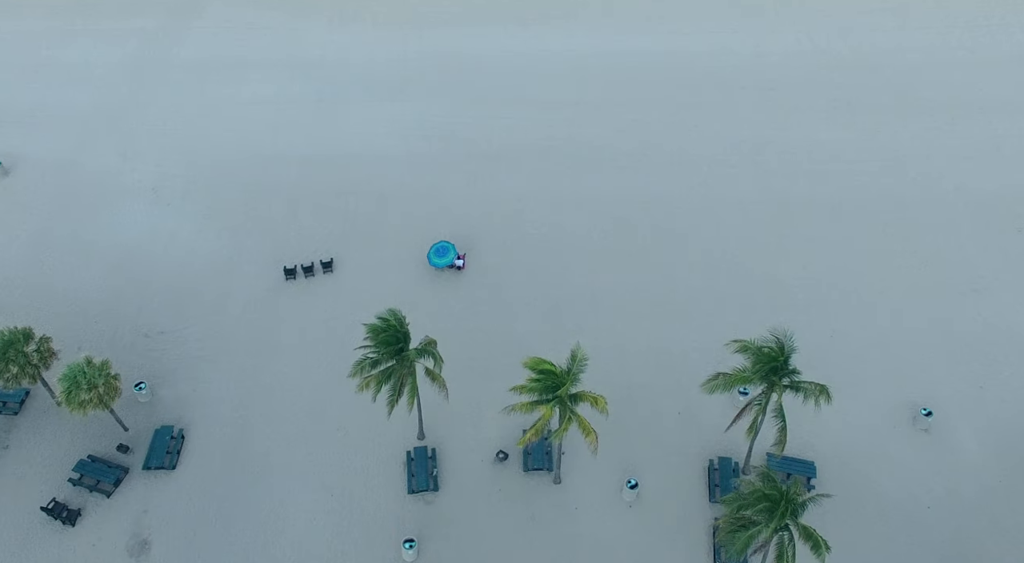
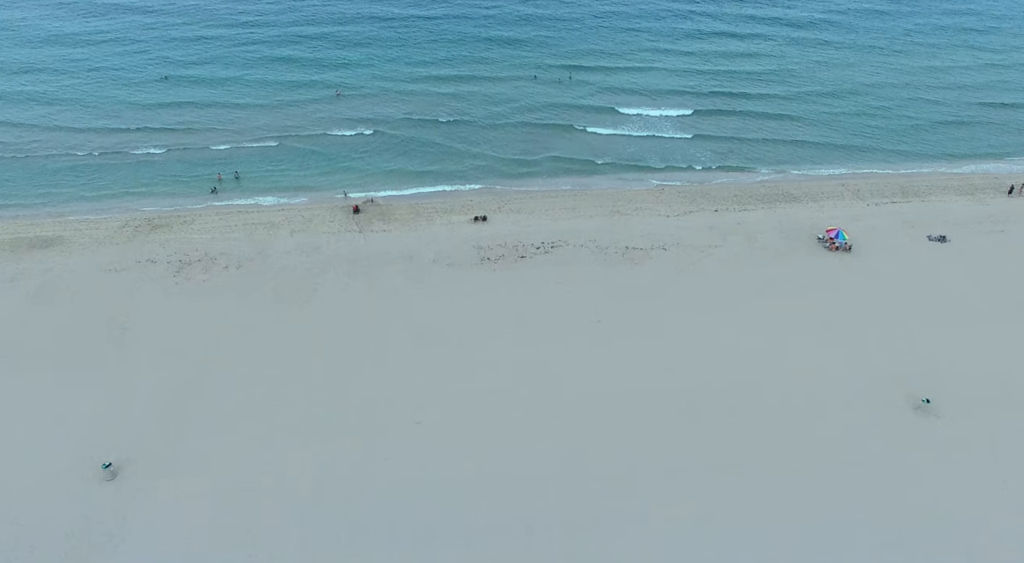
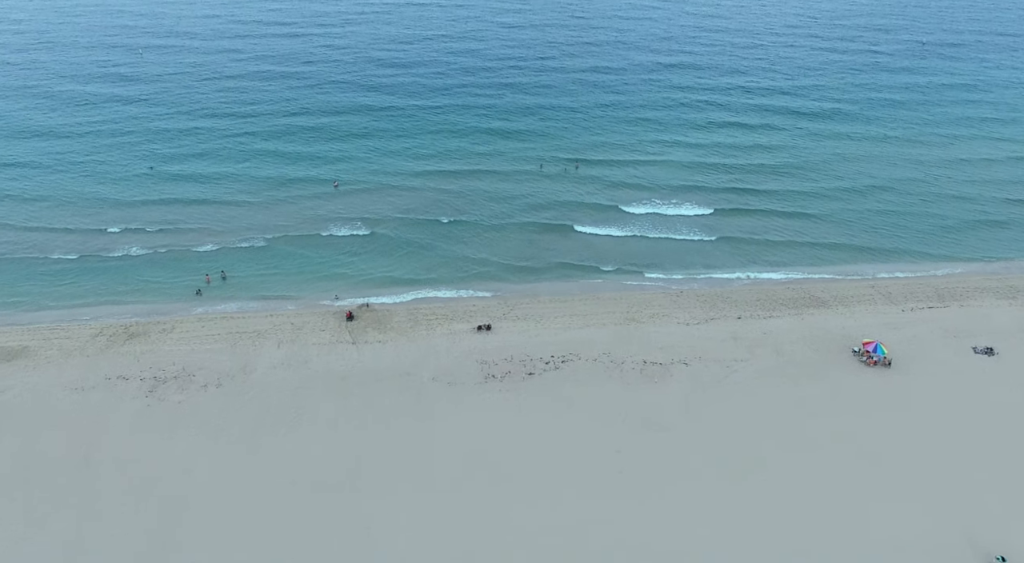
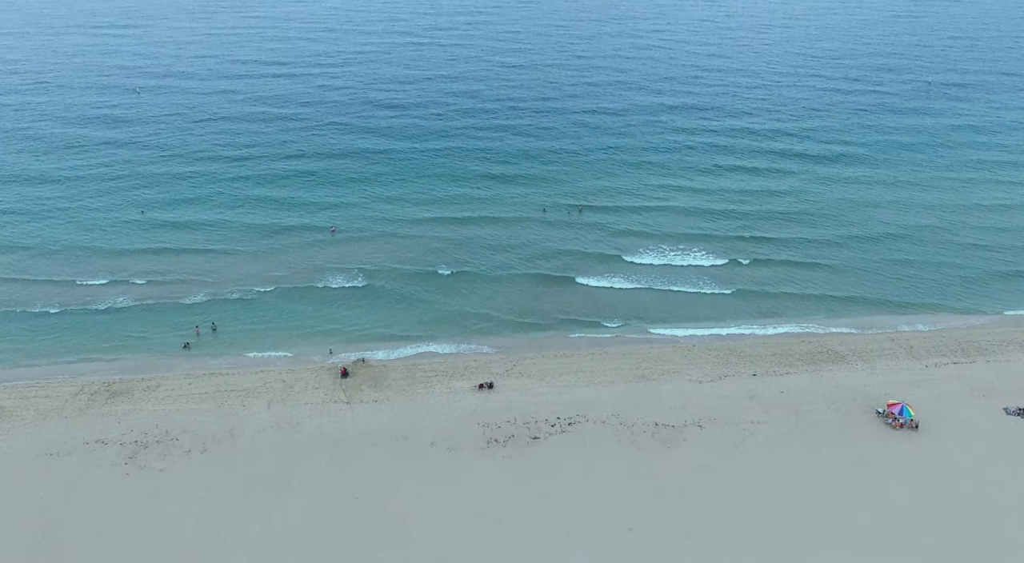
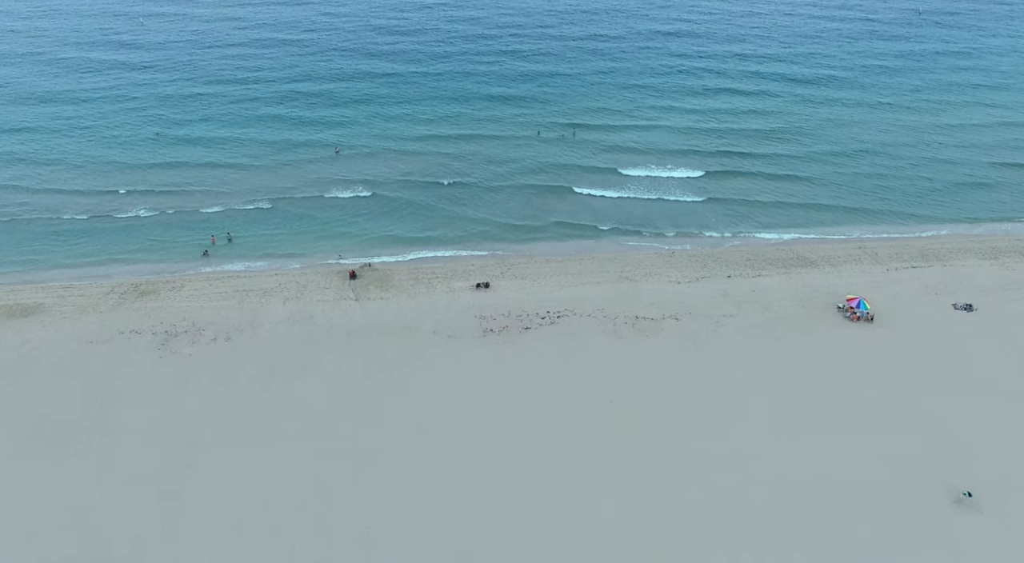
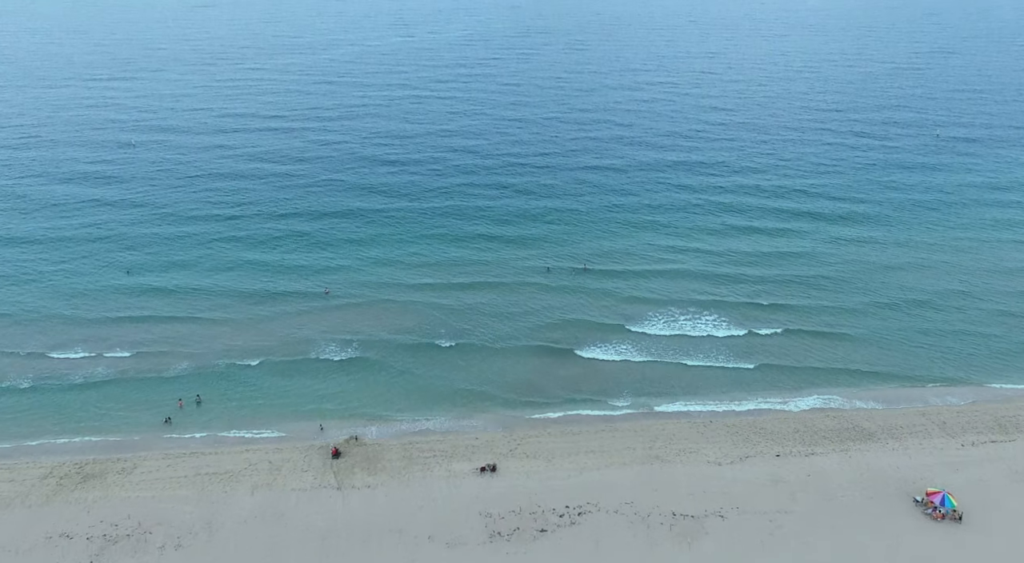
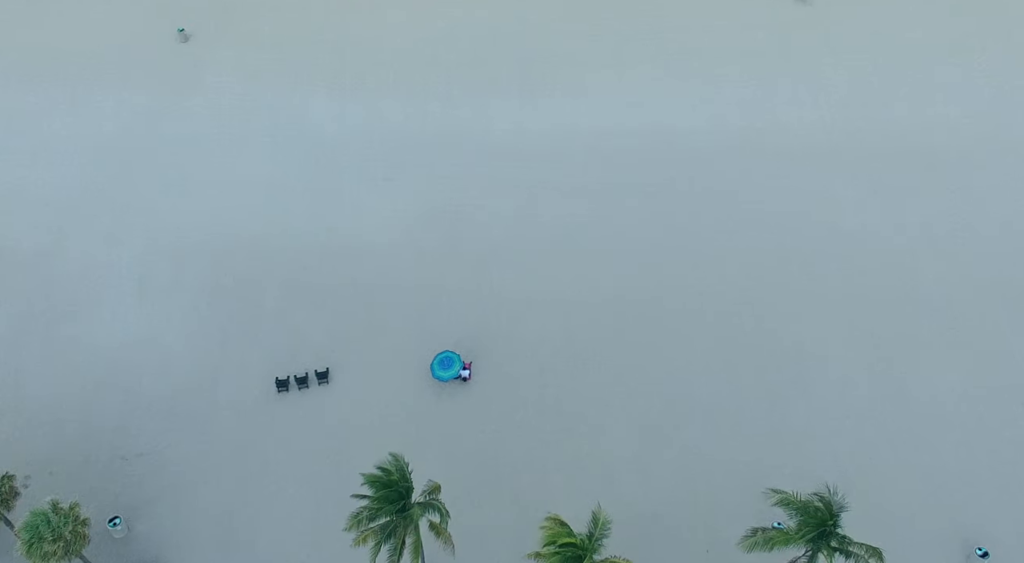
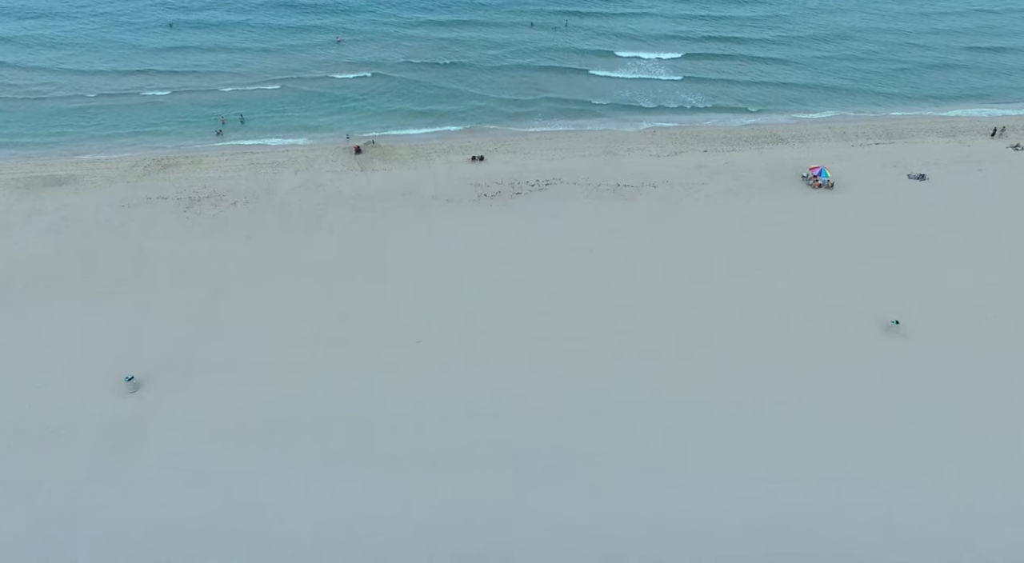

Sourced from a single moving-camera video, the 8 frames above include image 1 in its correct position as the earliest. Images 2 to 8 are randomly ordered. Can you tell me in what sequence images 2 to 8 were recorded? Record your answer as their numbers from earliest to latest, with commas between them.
7, 8, 2, 5, 3, 4, 6
